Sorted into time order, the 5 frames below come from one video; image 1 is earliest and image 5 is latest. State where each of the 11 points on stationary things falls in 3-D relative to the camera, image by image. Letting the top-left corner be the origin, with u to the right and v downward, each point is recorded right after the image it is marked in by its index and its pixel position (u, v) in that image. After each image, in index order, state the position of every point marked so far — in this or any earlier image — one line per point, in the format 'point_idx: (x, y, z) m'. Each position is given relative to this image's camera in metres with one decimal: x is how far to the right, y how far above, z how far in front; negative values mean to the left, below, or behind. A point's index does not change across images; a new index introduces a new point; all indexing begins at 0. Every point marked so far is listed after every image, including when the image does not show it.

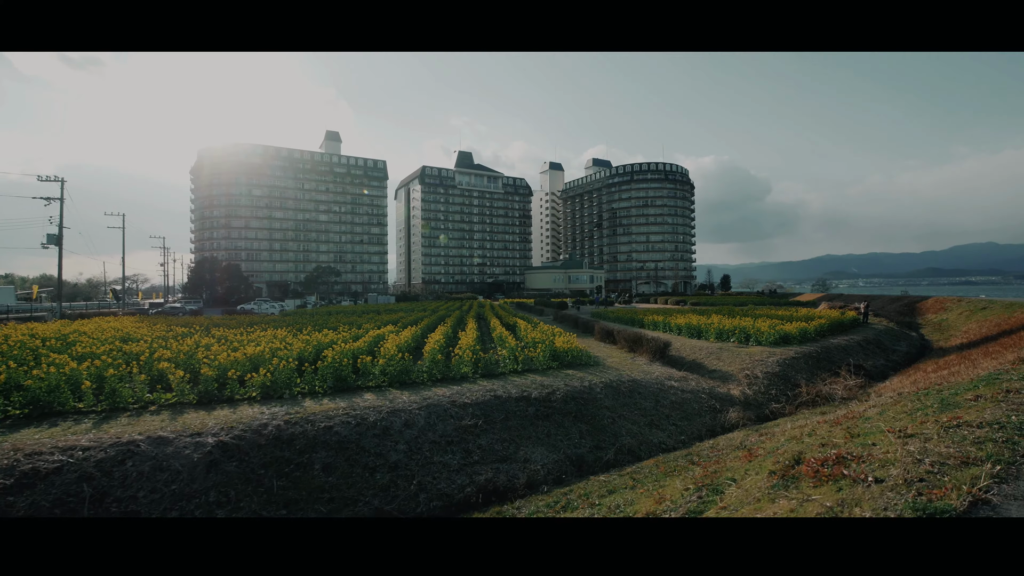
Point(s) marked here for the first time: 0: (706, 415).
0: (+4.3, -2.8, +9.6) m
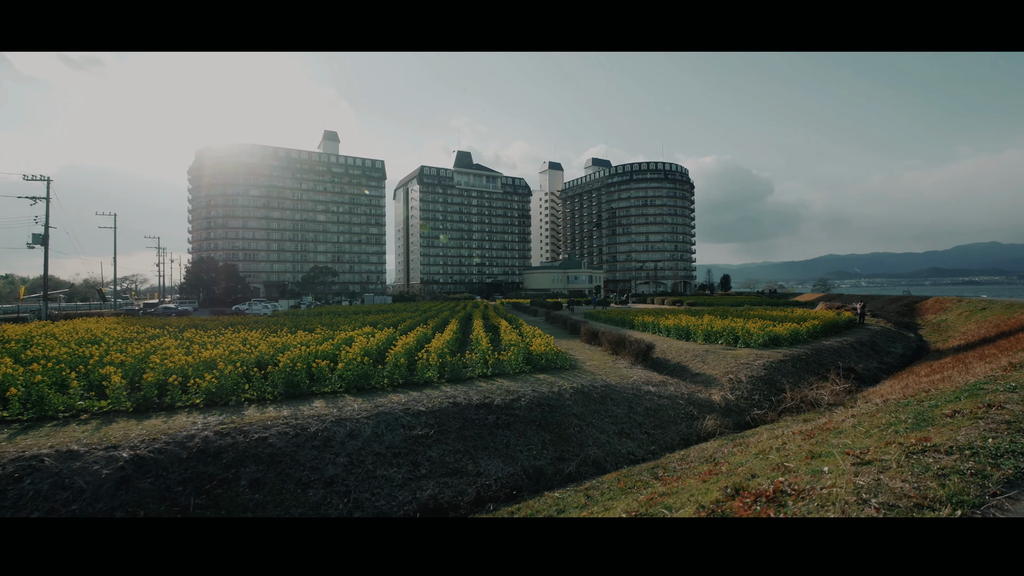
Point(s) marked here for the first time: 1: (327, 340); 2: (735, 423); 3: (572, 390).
0: (+3.6, -2.8, +9.0) m
1: (-5.6, -1.6, +12.9) m
2: (+4.9, -3.0, +9.4) m
3: (+1.3, -2.2, +9.3) m
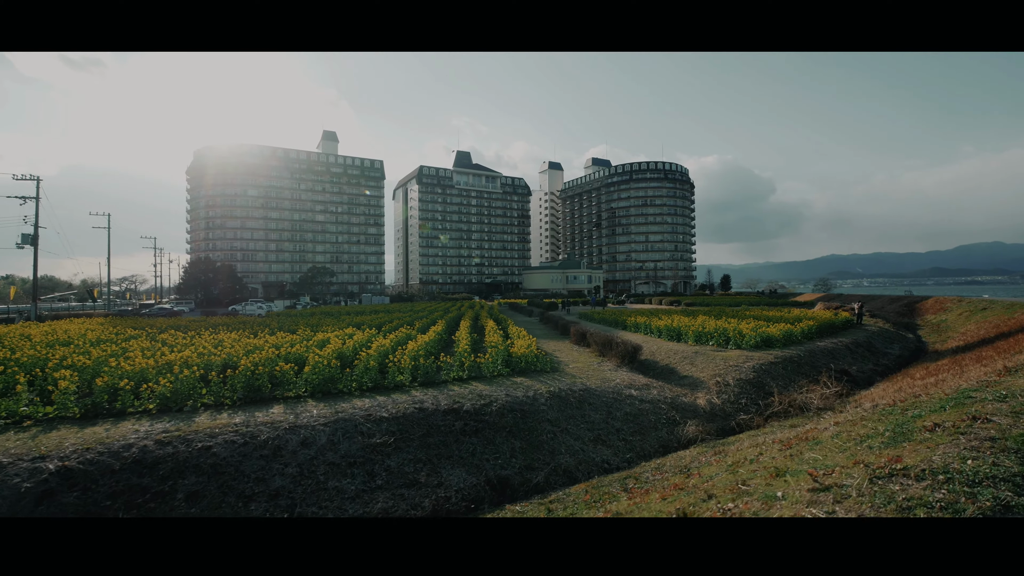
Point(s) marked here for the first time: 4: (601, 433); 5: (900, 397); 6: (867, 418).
0: (+3.0, -2.8, +8.6) m
1: (-6.1, -1.6, +12.5) m
2: (+4.3, -2.9, +9.0) m
3: (+0.7, -2.2, +8.9) m
4: (+1.7, -2.8, +8.2) m
5: (+7.1, -2.1, +7.9) m
6: (+5.1, -1.8, +6.1) m
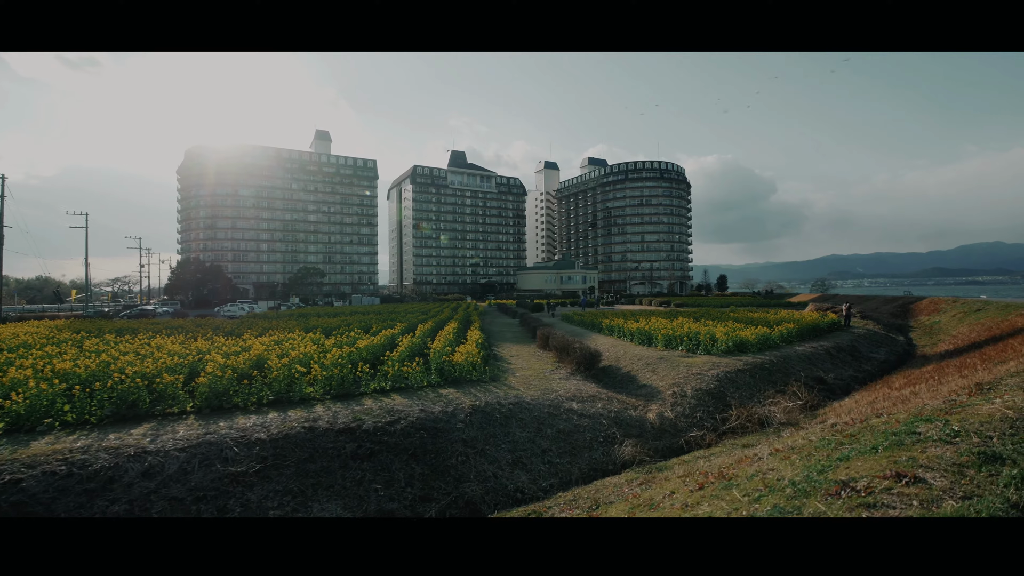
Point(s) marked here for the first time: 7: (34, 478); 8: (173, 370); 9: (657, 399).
0: (+1.5, -2.8, +7.6) m
1: (-7.6, -1.6, +11.5) m
2: (+2.8, -3.0, +8.0) m
3: (-0.8, -2.2, +7.9) m
4: (+0.2, -2.8, +7.1) m
5: (+5.6, -2.1, +6.9) m
6: (+3.6, -1.9, +5.1) m
7: (-5.6, -2.2, +5.0) m
8: (-6.6, -1.6, +8.4) m
9: (+3.4, -2.6, +10.0) m
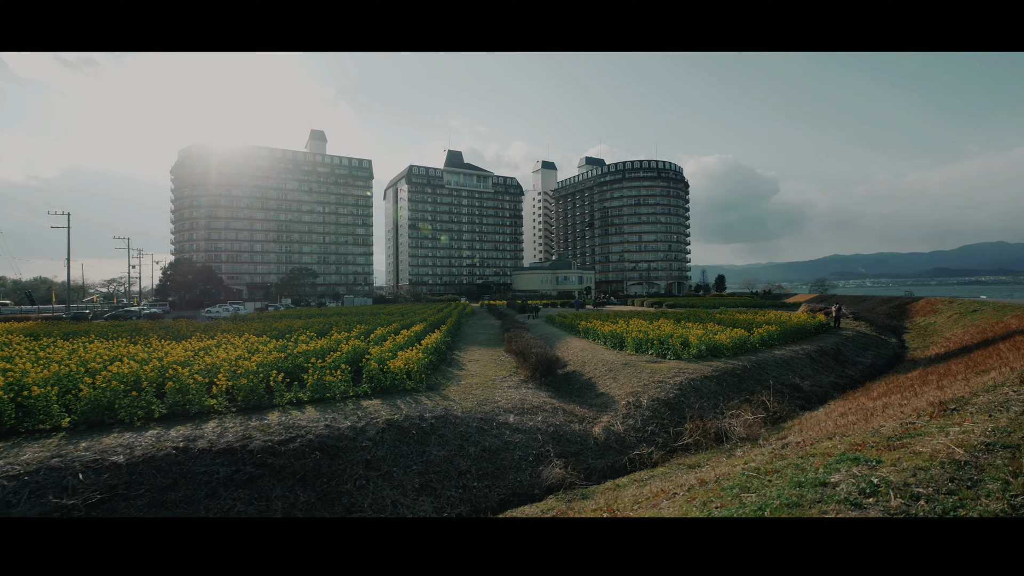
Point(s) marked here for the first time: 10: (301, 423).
0: (+0.2, -2.9, +6.7) m
1: (-8.9, -1.6, +10.7) m
2: (+1.5, -3.0, +7.1) m
3: (-2.1, -2.2, +7.1) m
4: (-1.1, -2.8, +6.3) m
5: (+4.2, -2.1, +6.0) m
6: (+2.3, -1.9, +4.2) m
7: (-6.9, -2.2, +4.2) m
8: (-7.9, -1.6, +7.5) m
9: (+2.1, -2.6, +9.1) m
10: (-3.4, -2.2, +6.9) m
